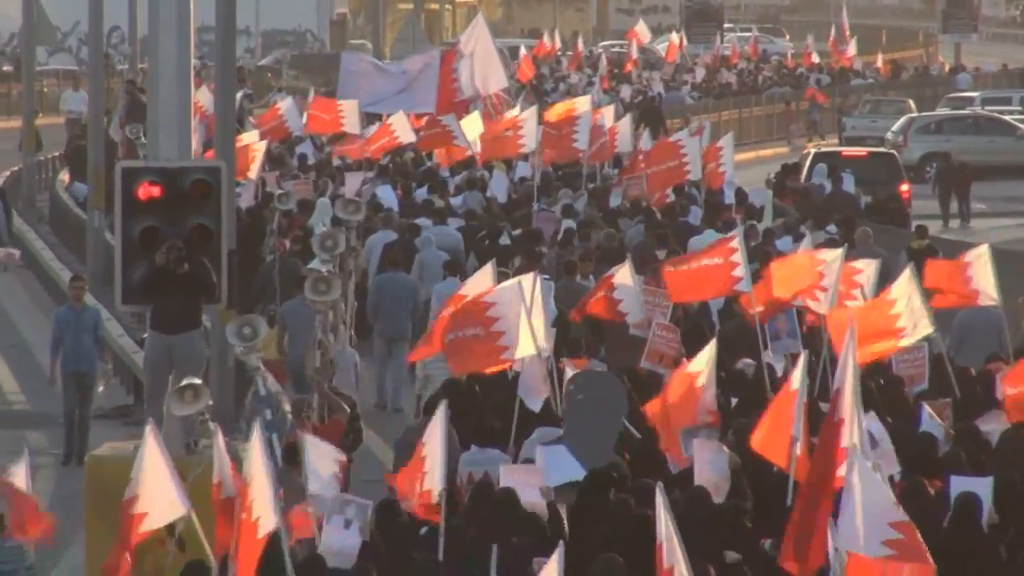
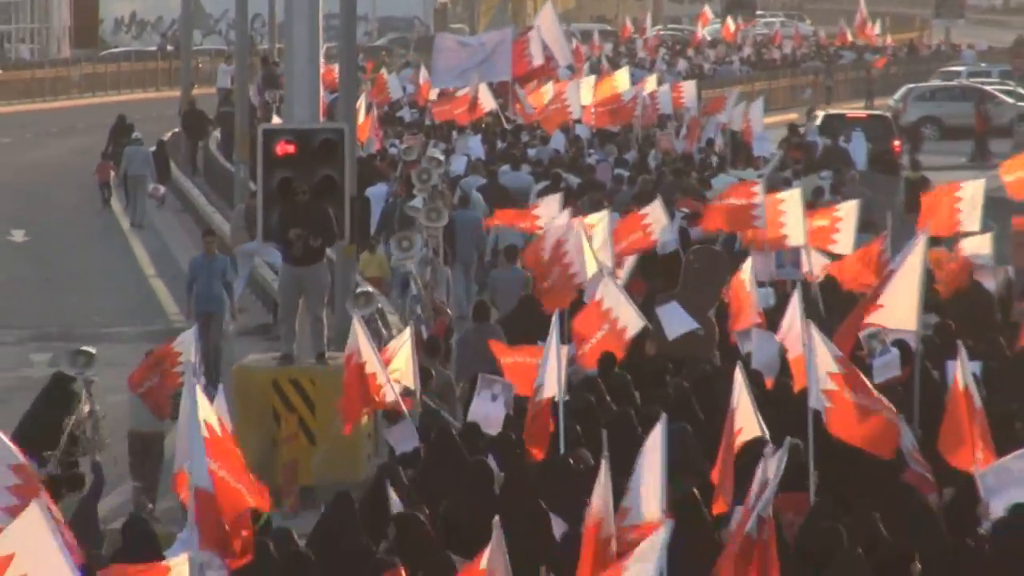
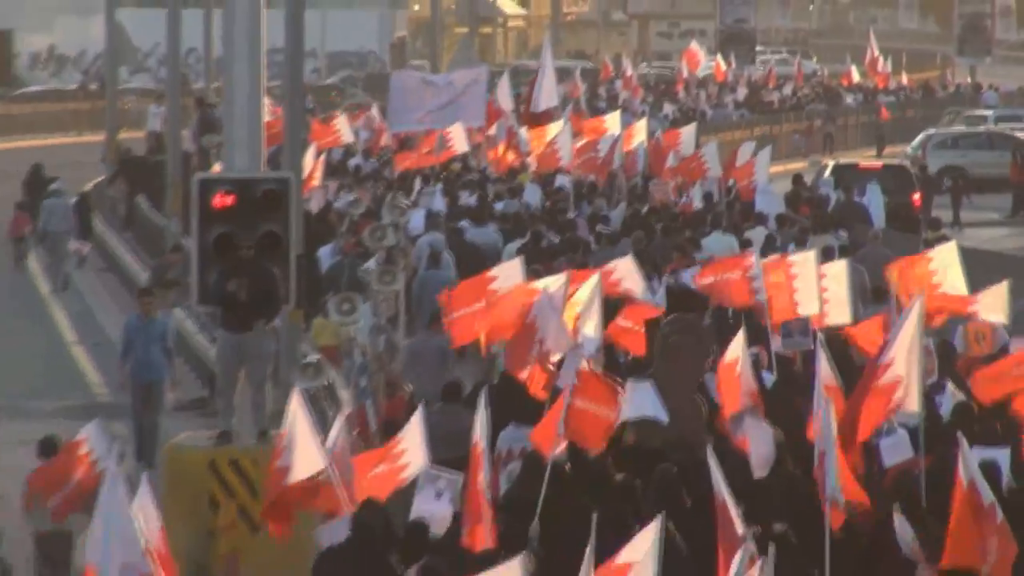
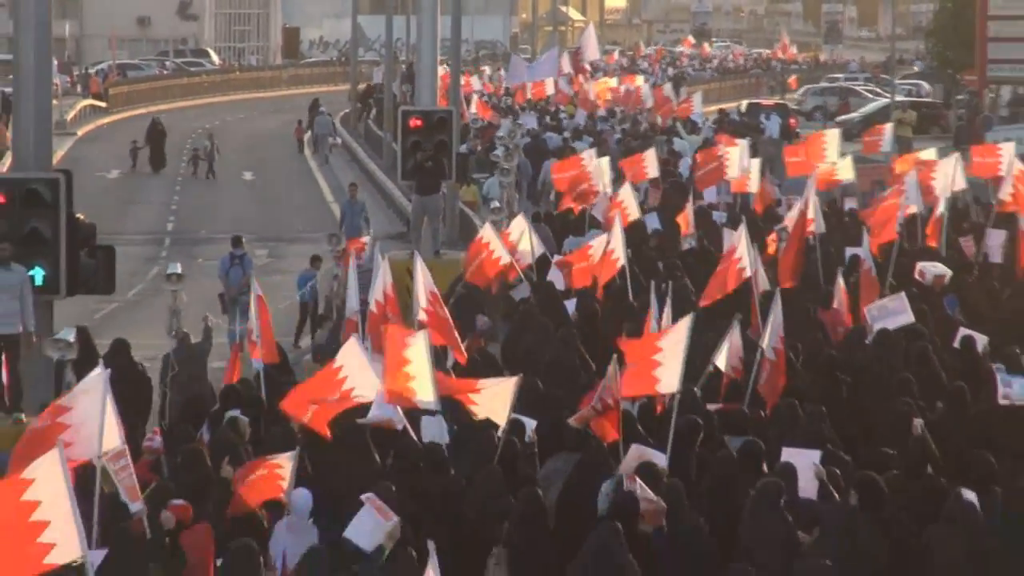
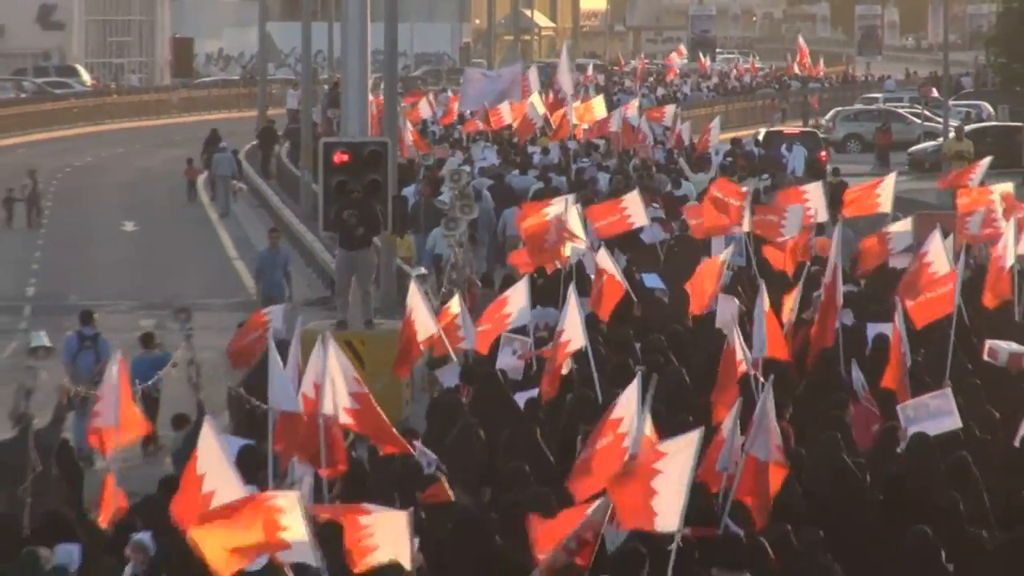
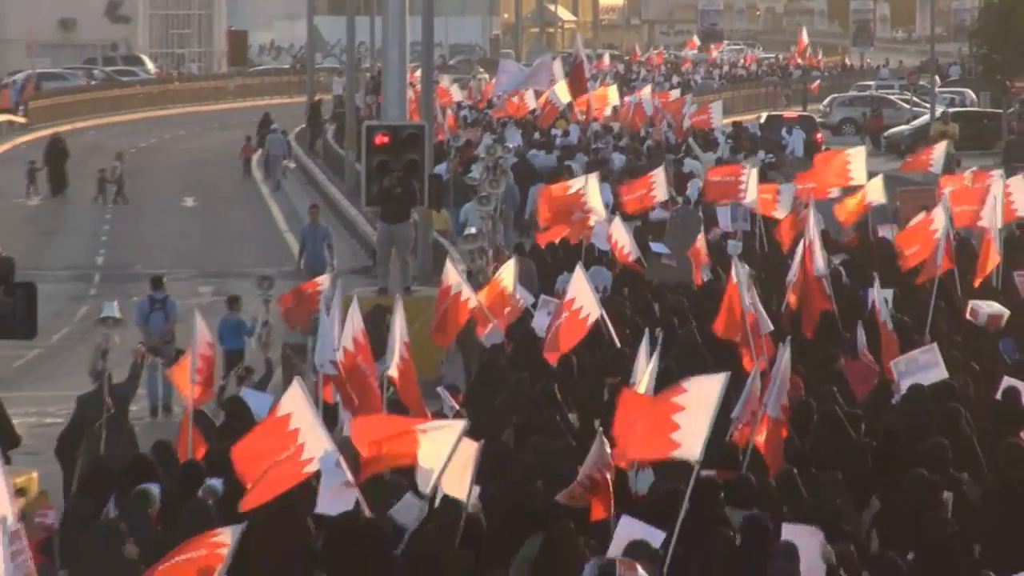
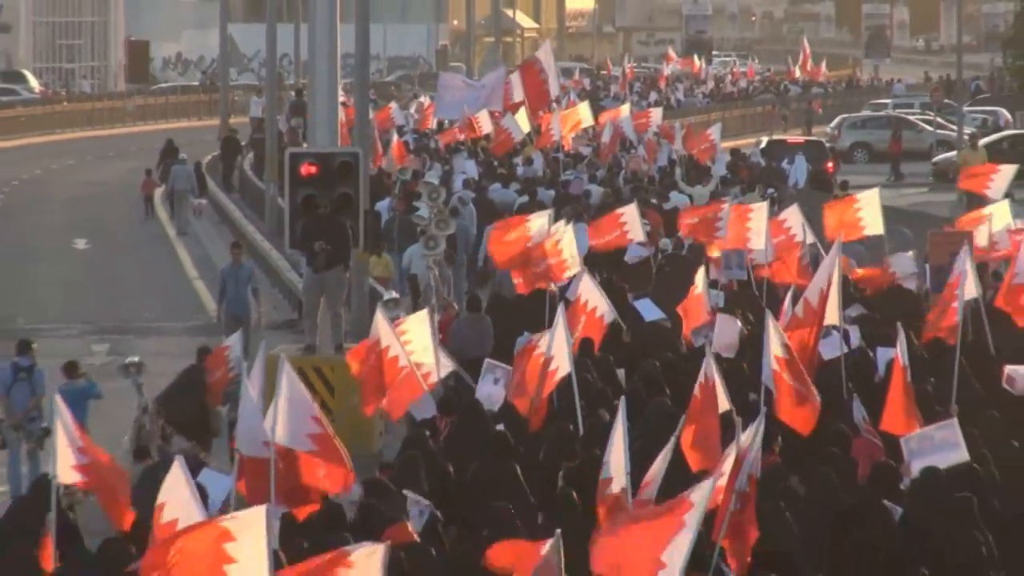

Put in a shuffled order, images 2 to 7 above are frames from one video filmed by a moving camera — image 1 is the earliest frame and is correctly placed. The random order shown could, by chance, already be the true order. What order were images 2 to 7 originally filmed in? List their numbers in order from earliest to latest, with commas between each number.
3, 2, 7, 5, 6, 4
